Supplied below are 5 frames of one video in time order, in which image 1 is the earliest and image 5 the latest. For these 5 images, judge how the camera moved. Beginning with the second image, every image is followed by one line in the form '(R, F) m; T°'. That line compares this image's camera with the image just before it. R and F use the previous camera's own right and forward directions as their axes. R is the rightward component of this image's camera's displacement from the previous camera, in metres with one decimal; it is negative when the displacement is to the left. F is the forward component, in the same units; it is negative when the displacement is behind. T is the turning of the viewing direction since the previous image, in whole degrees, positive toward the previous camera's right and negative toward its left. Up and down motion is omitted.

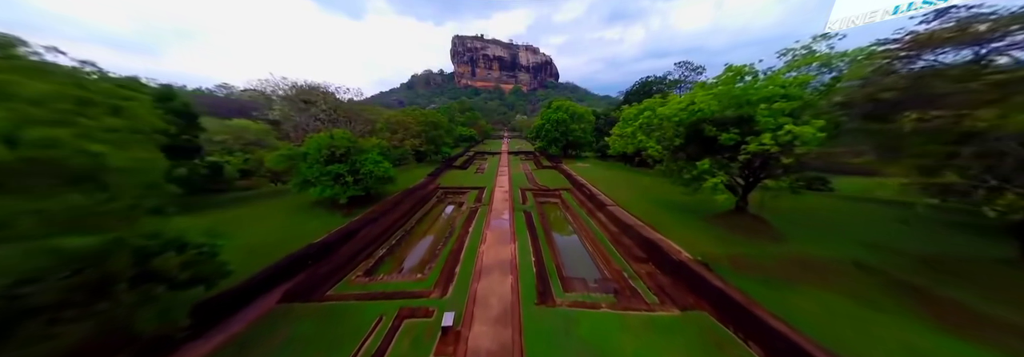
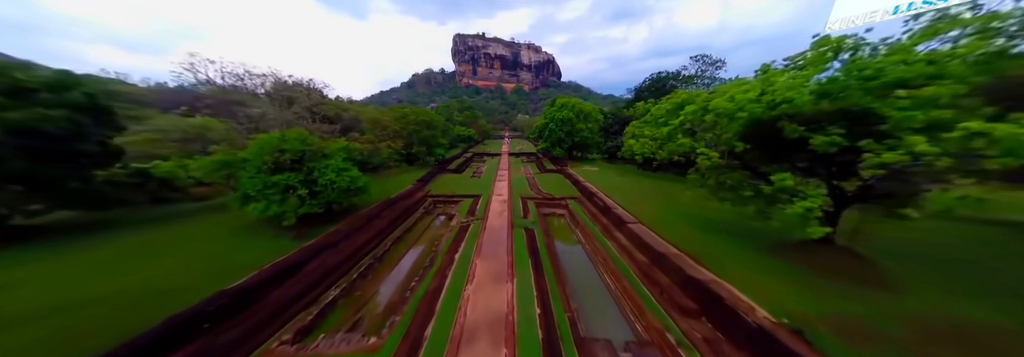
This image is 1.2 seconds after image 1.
(+0.1, +2.0) m; 0°
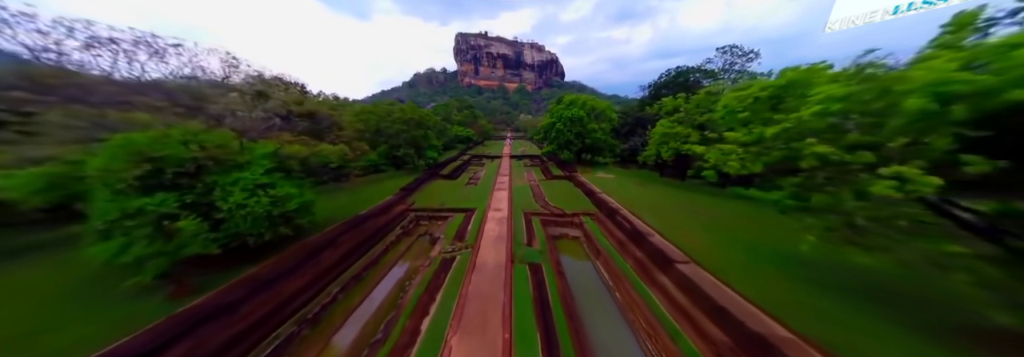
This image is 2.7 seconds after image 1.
(+0.1, +2.6) m; -1°
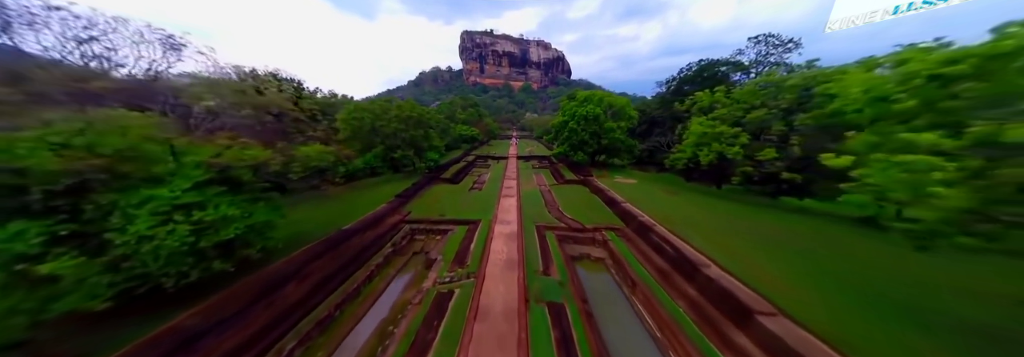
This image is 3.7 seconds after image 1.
(-0.3, +1.6) m; -1°
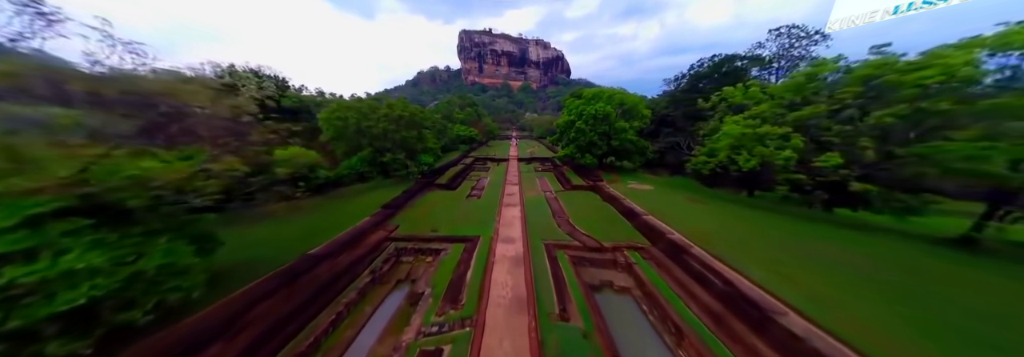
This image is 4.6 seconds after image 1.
(-0.2, +1.5) m; 0°
